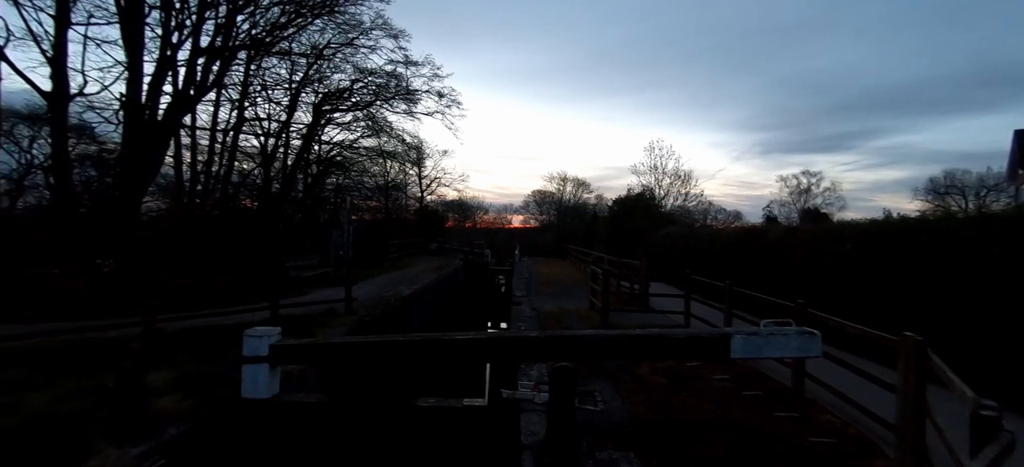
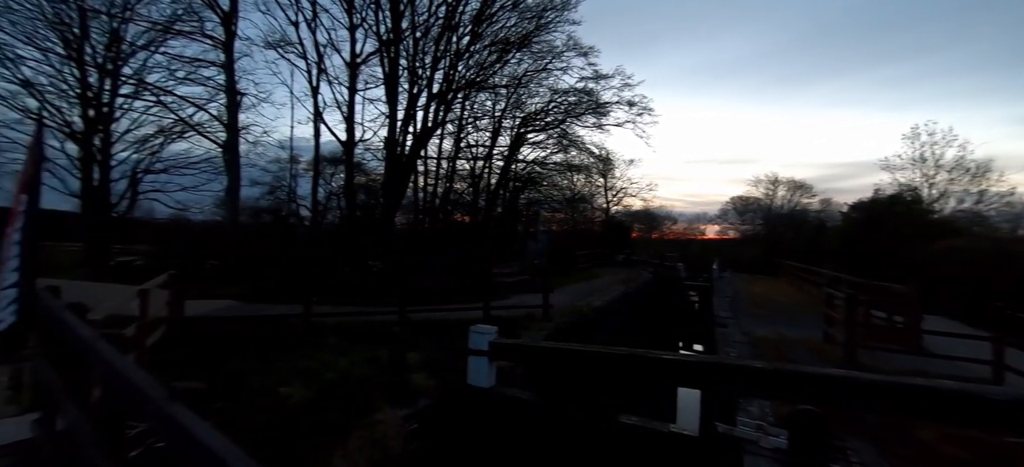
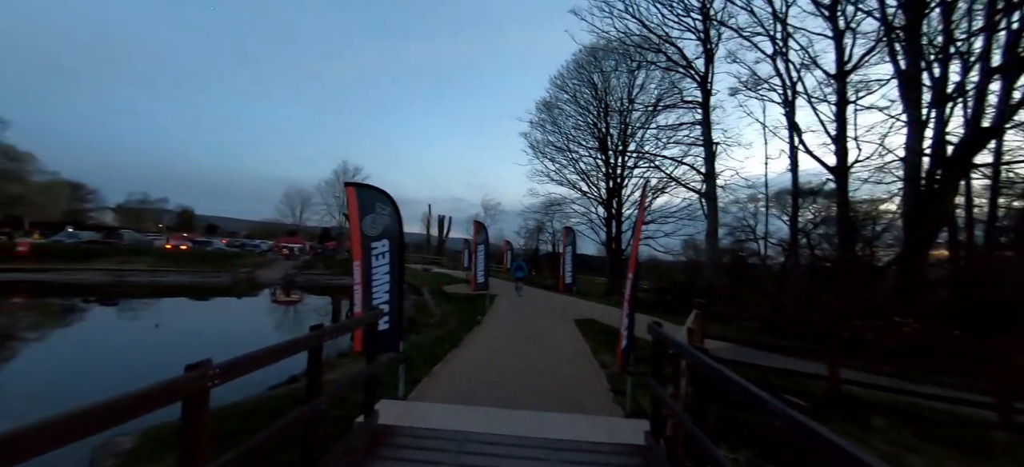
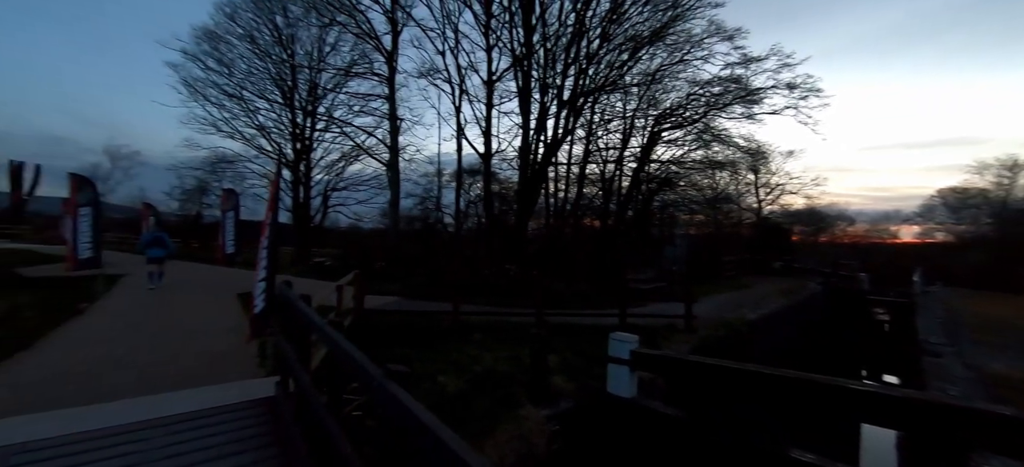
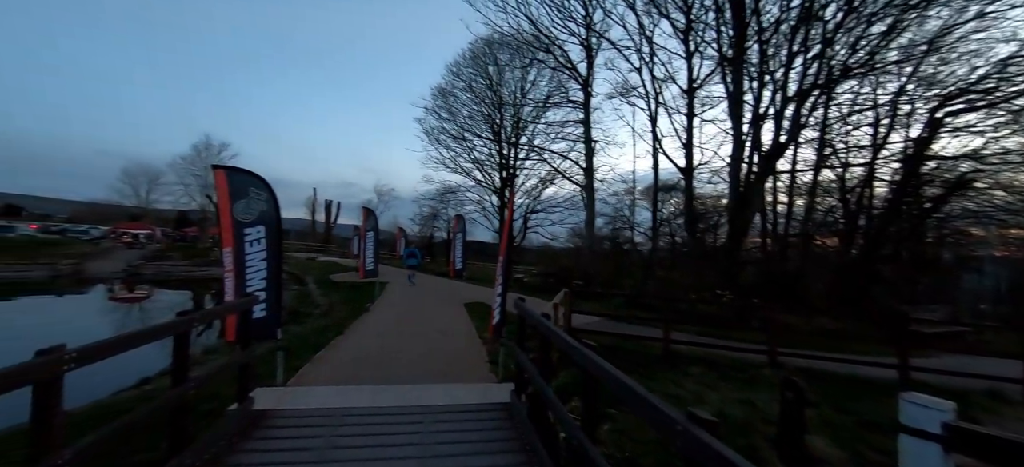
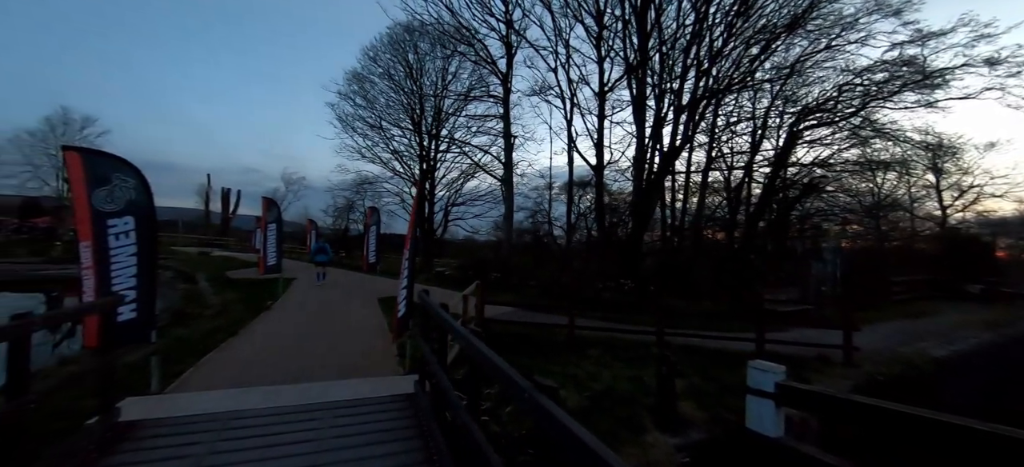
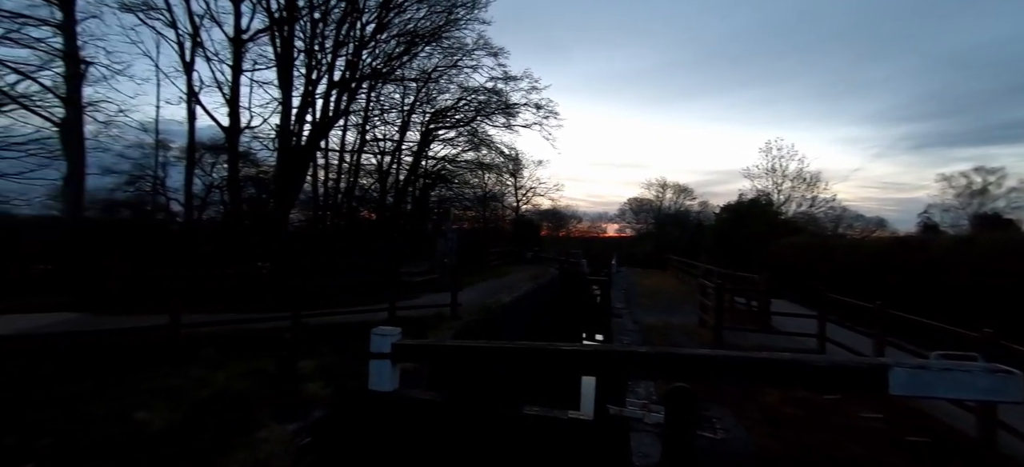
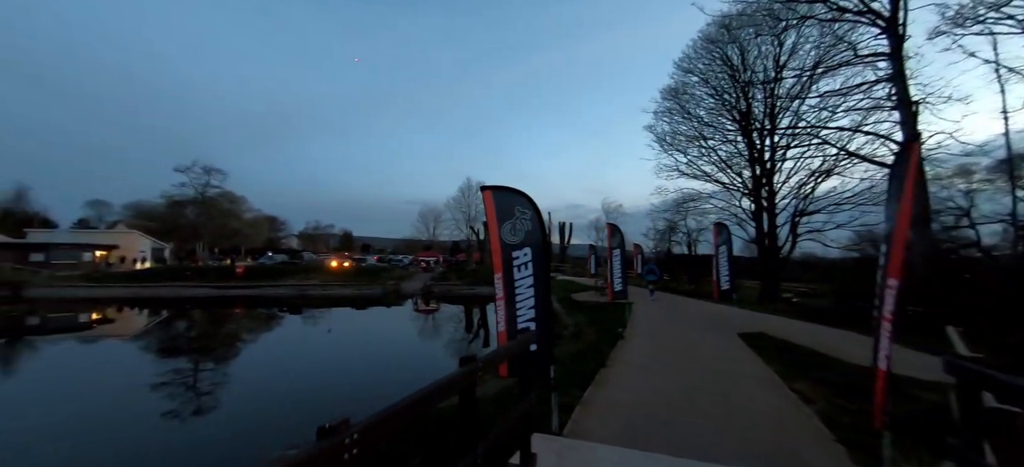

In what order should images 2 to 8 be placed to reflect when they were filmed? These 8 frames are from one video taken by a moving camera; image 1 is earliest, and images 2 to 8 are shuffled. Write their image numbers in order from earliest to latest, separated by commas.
7, 2, 4, 6, 5, 3, 8
